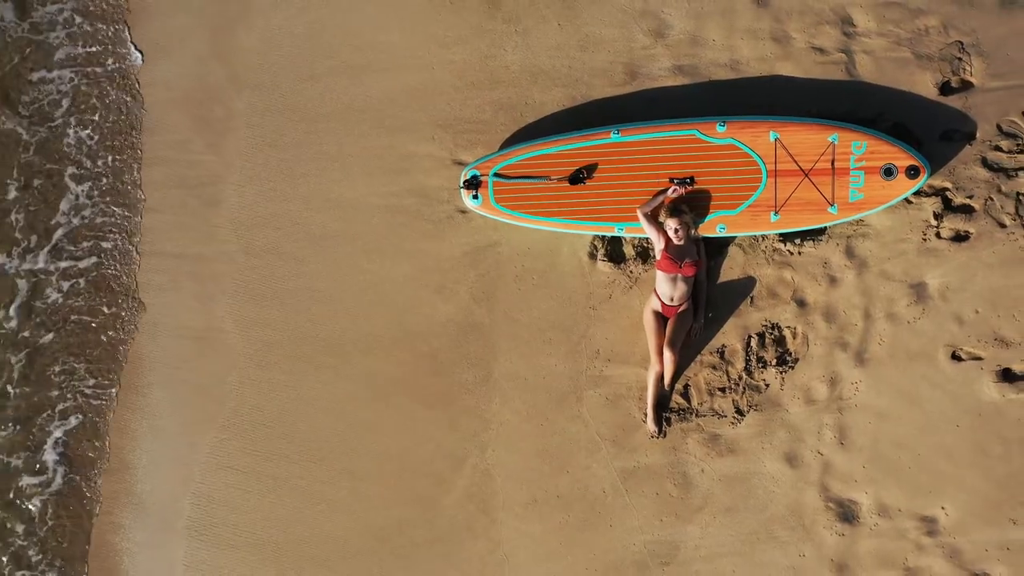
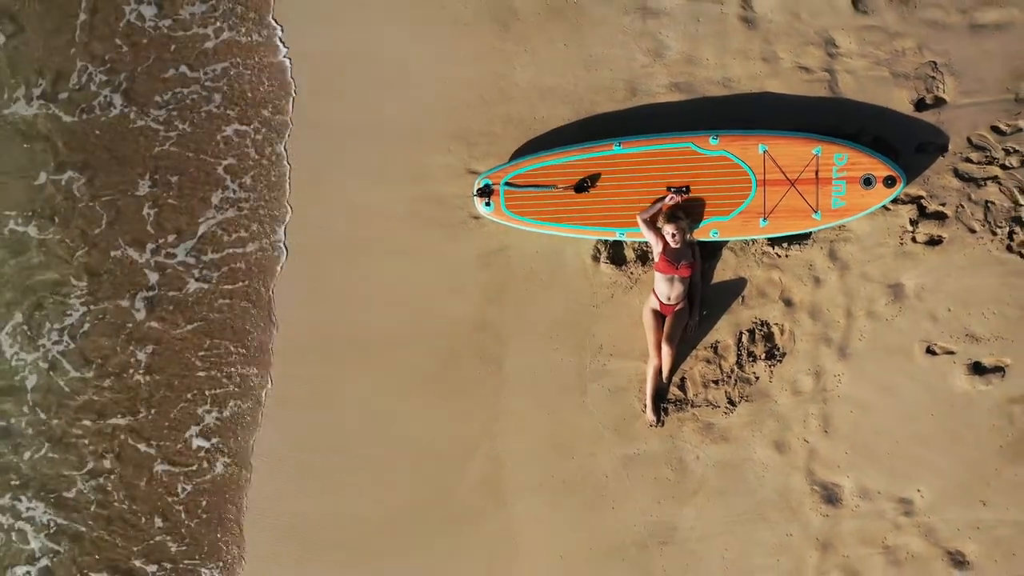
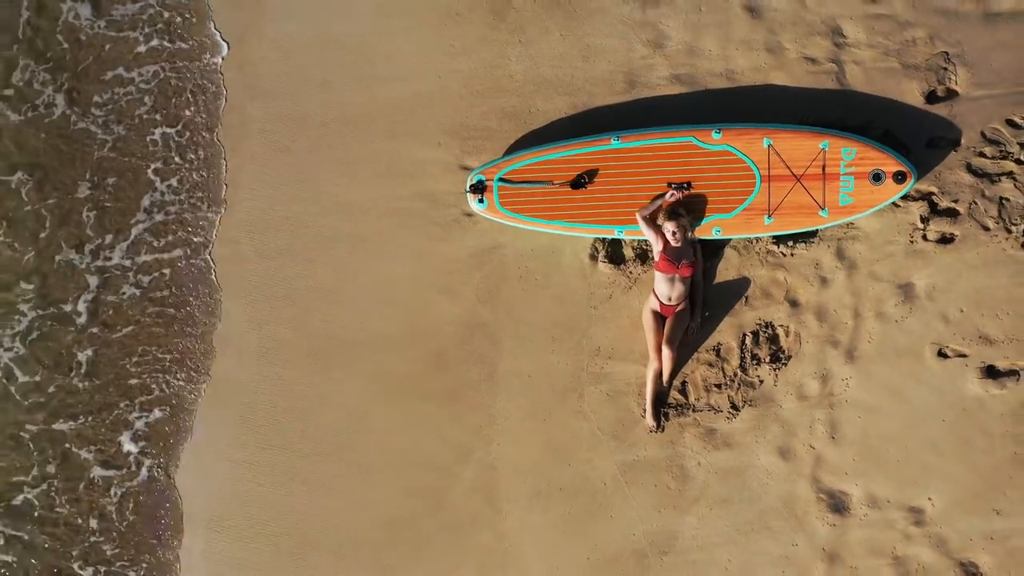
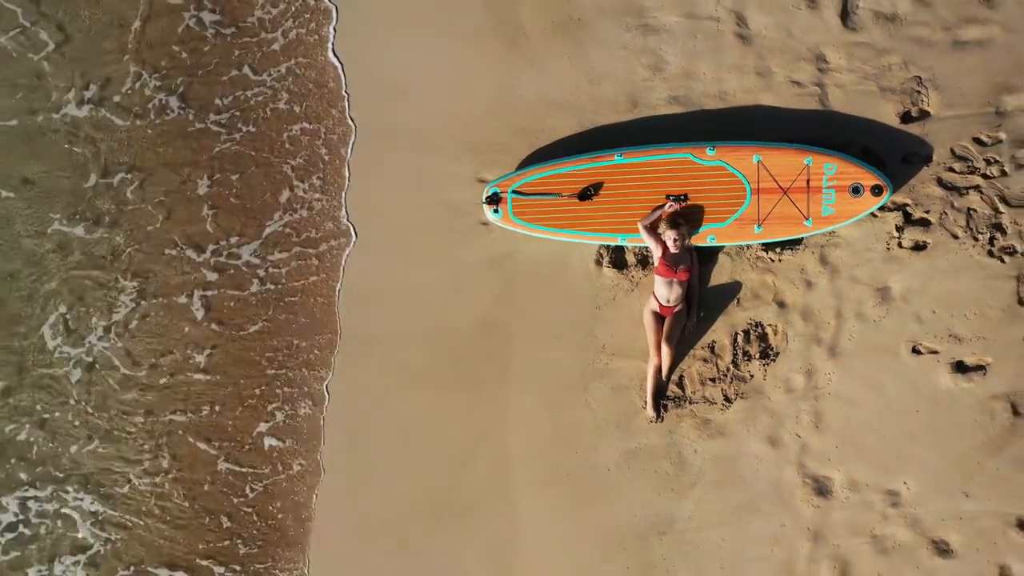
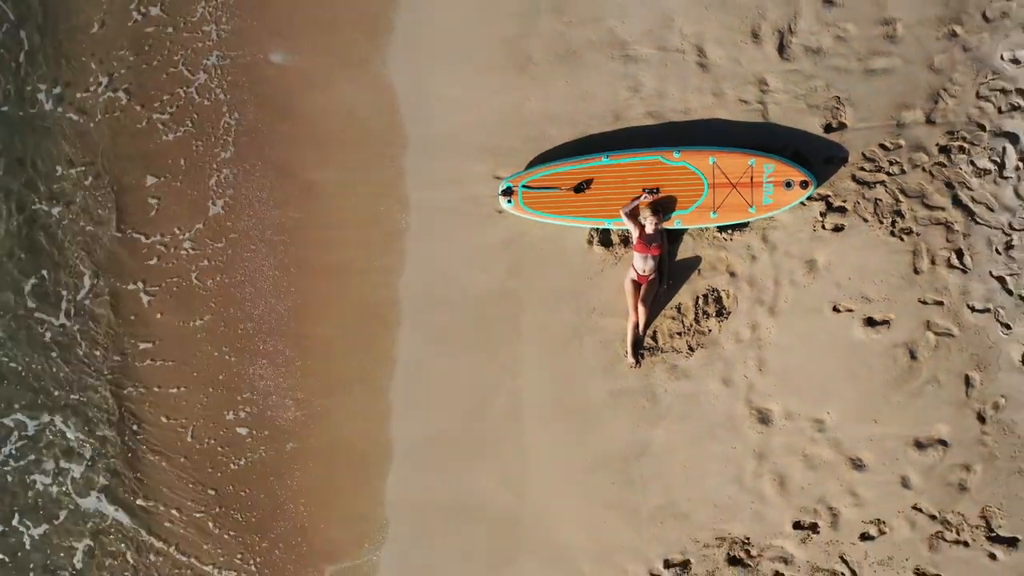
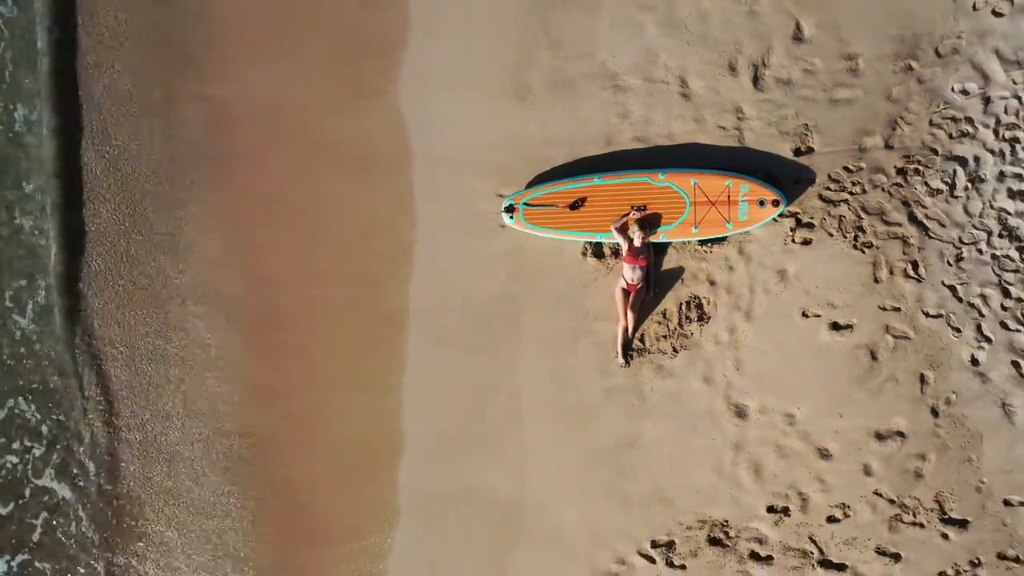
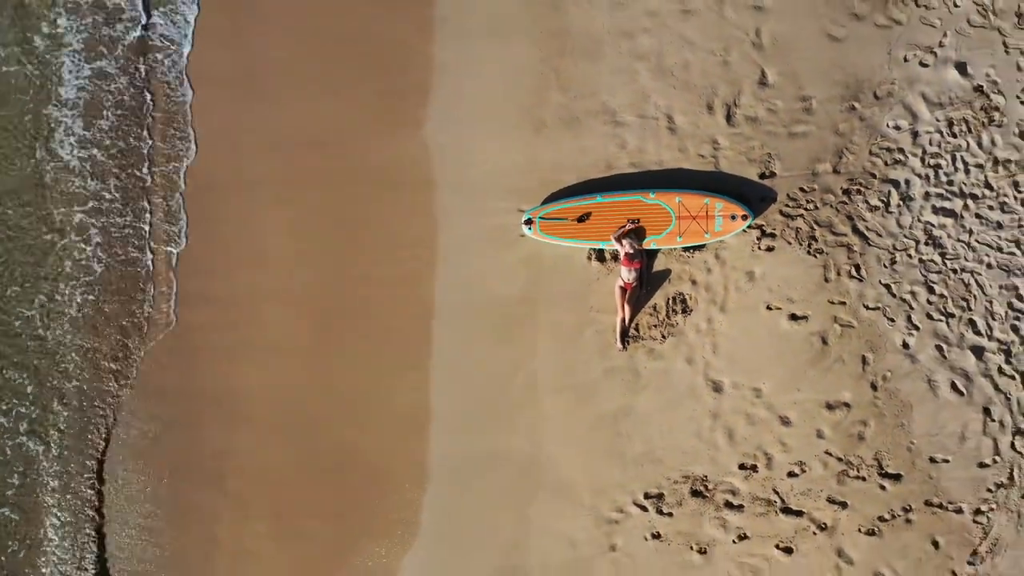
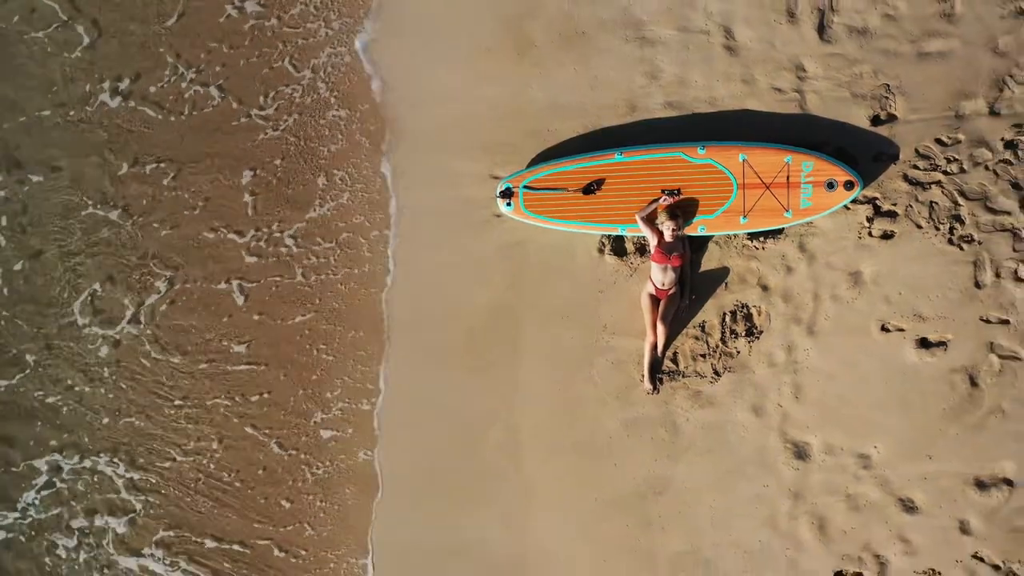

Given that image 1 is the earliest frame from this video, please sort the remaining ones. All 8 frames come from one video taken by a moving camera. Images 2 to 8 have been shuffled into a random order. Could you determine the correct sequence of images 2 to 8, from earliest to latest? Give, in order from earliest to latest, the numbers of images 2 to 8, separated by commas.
3, 2, 4, 8, 5, 6, 7
